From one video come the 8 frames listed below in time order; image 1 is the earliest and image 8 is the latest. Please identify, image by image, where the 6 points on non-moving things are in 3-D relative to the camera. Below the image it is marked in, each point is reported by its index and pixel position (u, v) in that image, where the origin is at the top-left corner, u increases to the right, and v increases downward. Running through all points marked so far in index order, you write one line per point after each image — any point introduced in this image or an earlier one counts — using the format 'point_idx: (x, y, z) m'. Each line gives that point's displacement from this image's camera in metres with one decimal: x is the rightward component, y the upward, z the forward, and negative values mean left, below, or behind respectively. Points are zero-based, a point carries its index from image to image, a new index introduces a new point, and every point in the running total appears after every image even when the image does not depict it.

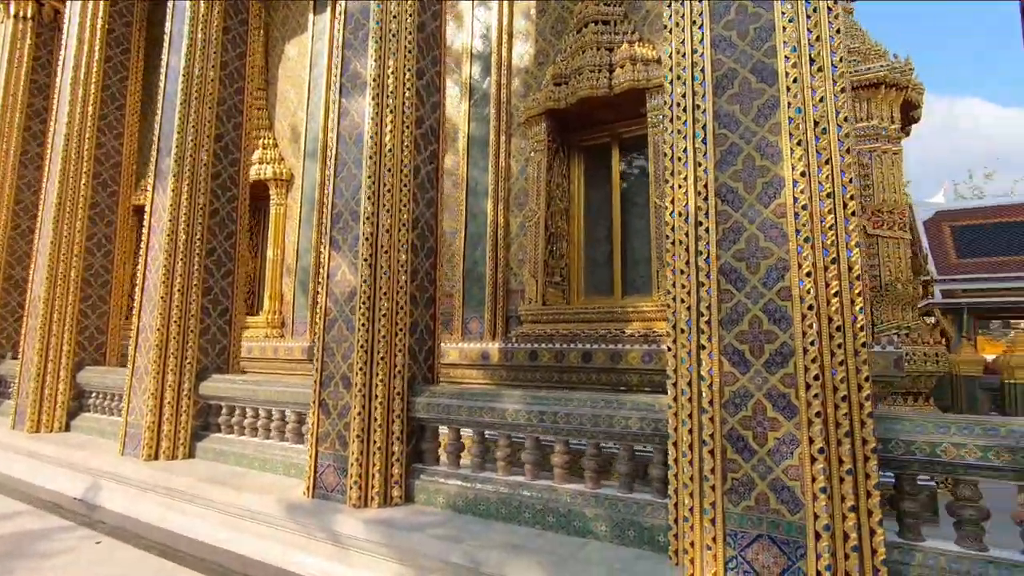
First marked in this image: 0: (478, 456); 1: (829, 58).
0: (-0.2, -1.0, +3.2) m
1: (+1.3, +0.9, +2.2) m
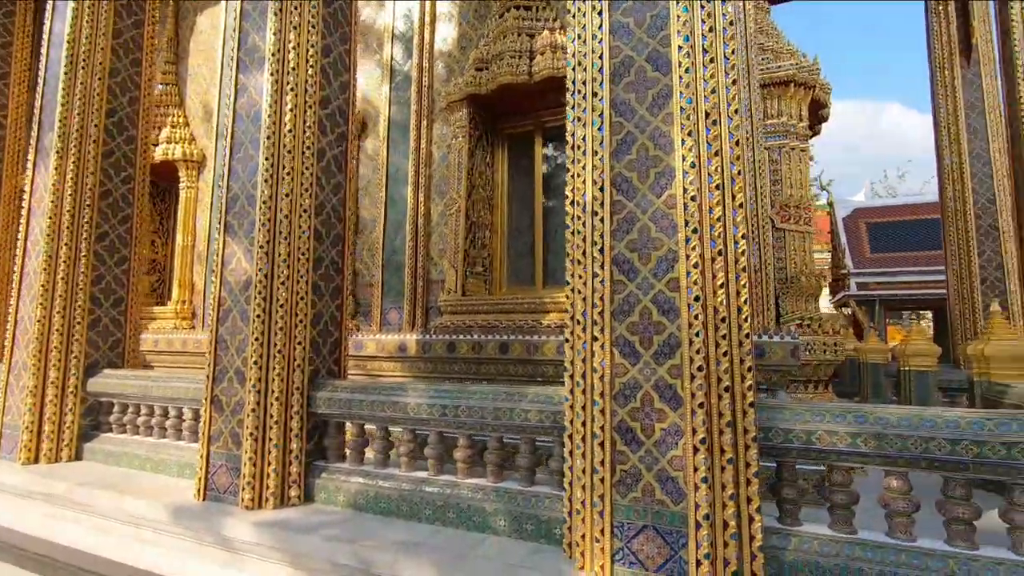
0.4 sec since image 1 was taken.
0: (-0.7, -0.9, +3.0) m
1: (+0.9, +1.0, +2.2) m
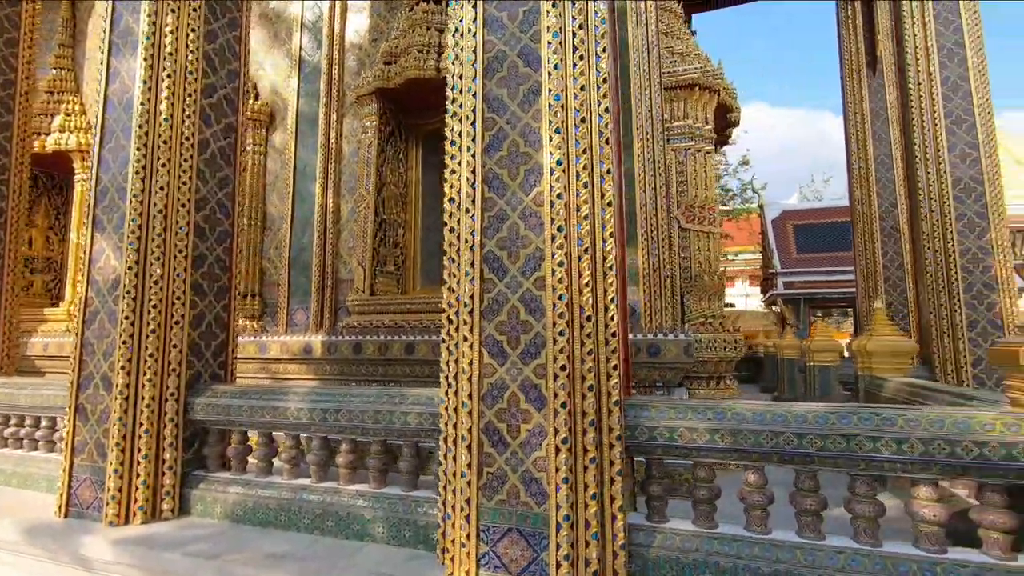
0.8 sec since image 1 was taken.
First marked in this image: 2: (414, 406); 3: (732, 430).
0: (-1.3, -0.9, +2.9) m
1: (+0.3, +1.0, +2.2) m
2: (-0.5, -0.6, +2.5) m
3: (+0.8, -0.5, +2.0) m
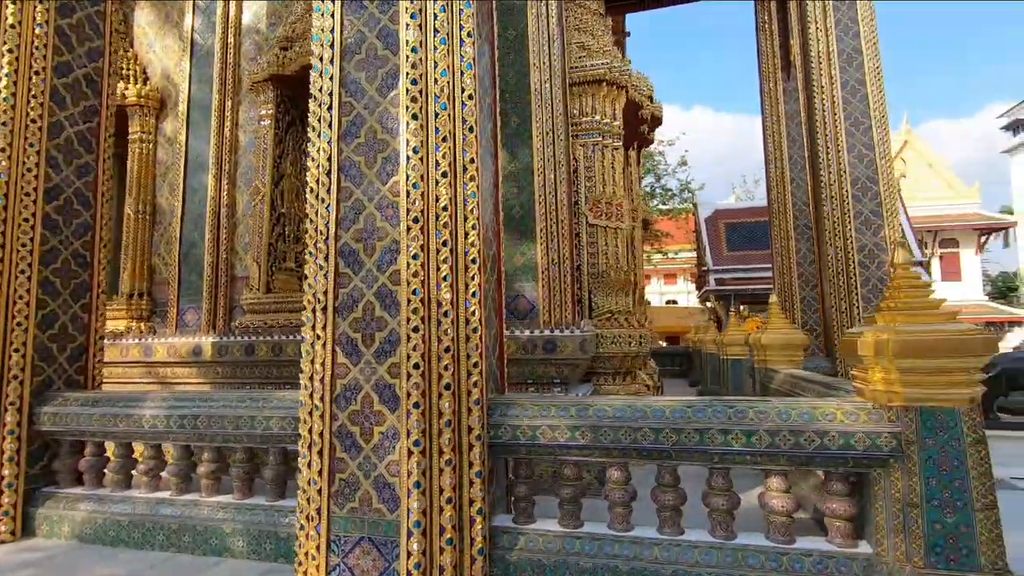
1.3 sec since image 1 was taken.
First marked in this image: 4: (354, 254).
0: (-1.9, -0.9, +2.7) m
1: (-0.2, +1.0, +2.1) m
2: (-1.0, -0.5, +2.4) m
3: (+0.3, -0.5, +2.0) m
4: (-0.6, +0.1, +2.1) m
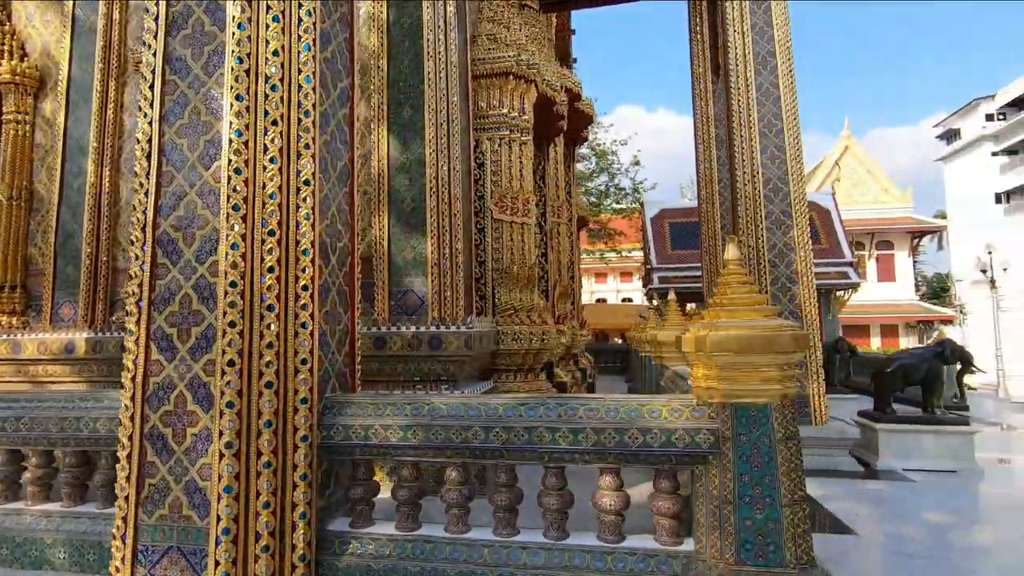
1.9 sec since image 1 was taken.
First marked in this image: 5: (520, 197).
0: (-2.6, -0.9, +2.4) m
1: (-0.8, +1.0, +2.0) m
2: (-1.7, -0.5, +2.2) m
3: (-0.3, -0.5, +1.9) m
4: (-1.2, +0.2, +1.9) m
5: (0.0, +0.7, +4.4) m
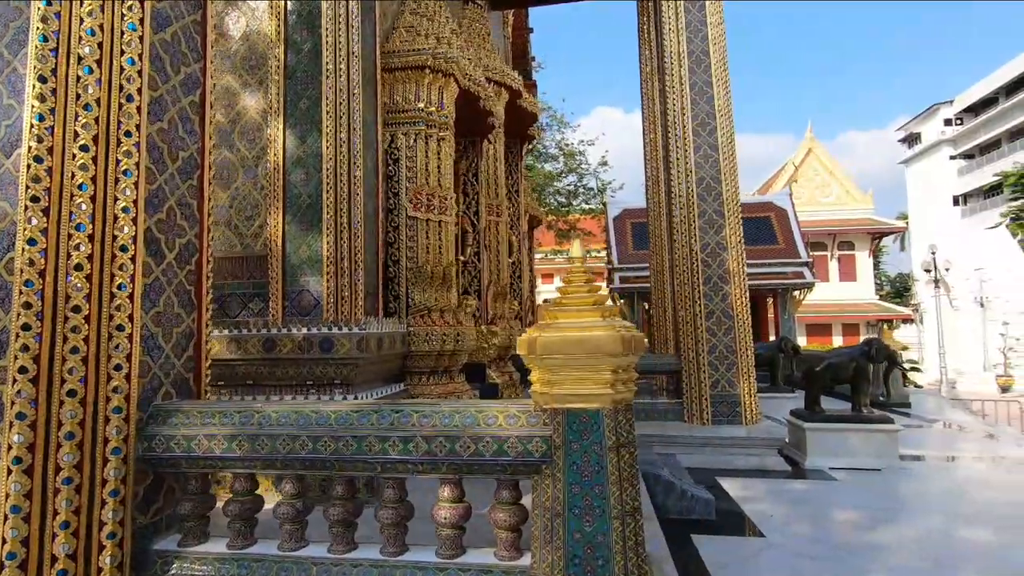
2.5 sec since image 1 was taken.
0: (-3.2, -0.9, +2.2) m
1: (-1.4, +1.0, +1.8) m
2: (-2.2, -0.5, +2.0) m
3: (-0.9, -0.5, +1.8) m
4: (-1.8, +0.2, +1.7) m
5: (-0.6, +0.7, +4.2) m
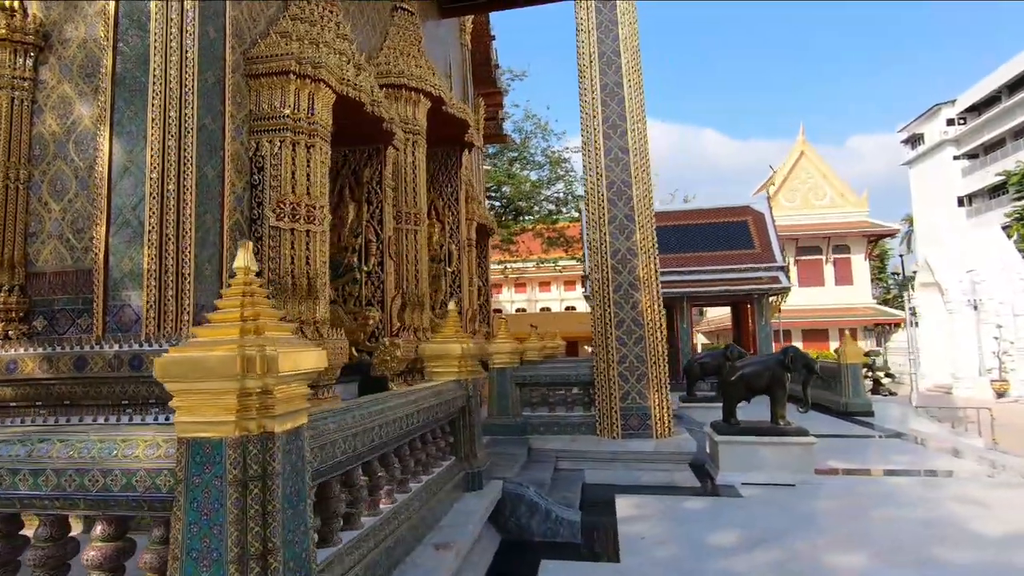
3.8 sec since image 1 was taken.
0: (-4.2, -1.0, +2.1) m
1: (-2.4, +1.0, +1.7) m
2: (-3.2, -0.6, +1.9) m
3: (-1.9, -0.5, +1.6) m
4: (-2.8, +0.1, +1.6) m
5: (-1.6, +0.7, +4.1) m
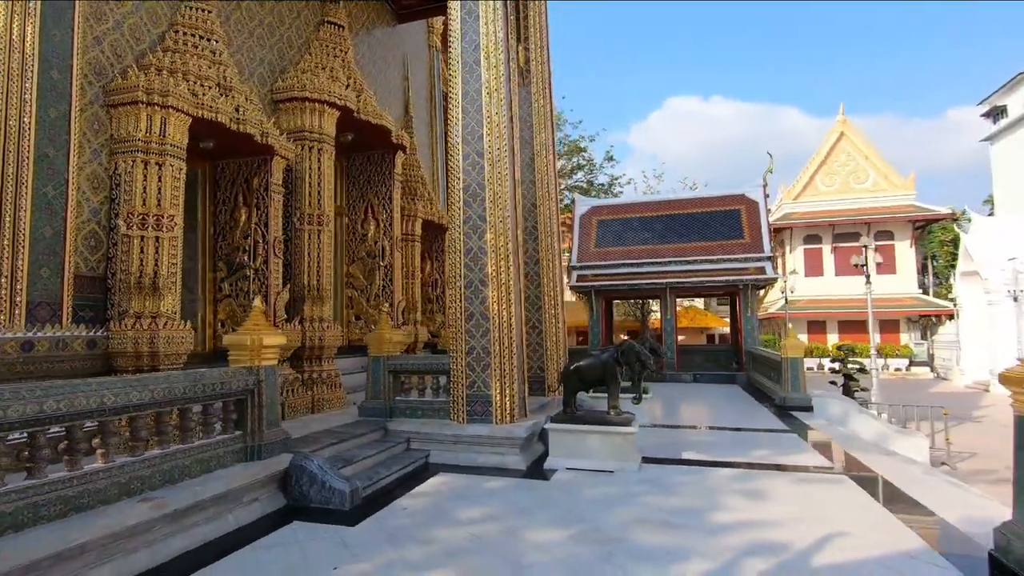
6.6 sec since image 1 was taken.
0: (-6.0, -1.0, +3.1) m
1: (-4.3, +0.9, +2.5) m
2: (-5.1, -0.6, +2.8) m
3: (-3.8, -0.6, +2.4) m
4: (-4.7, +0.1, +2.5) m
5: (-3.2, +0.7, +4.8) m
